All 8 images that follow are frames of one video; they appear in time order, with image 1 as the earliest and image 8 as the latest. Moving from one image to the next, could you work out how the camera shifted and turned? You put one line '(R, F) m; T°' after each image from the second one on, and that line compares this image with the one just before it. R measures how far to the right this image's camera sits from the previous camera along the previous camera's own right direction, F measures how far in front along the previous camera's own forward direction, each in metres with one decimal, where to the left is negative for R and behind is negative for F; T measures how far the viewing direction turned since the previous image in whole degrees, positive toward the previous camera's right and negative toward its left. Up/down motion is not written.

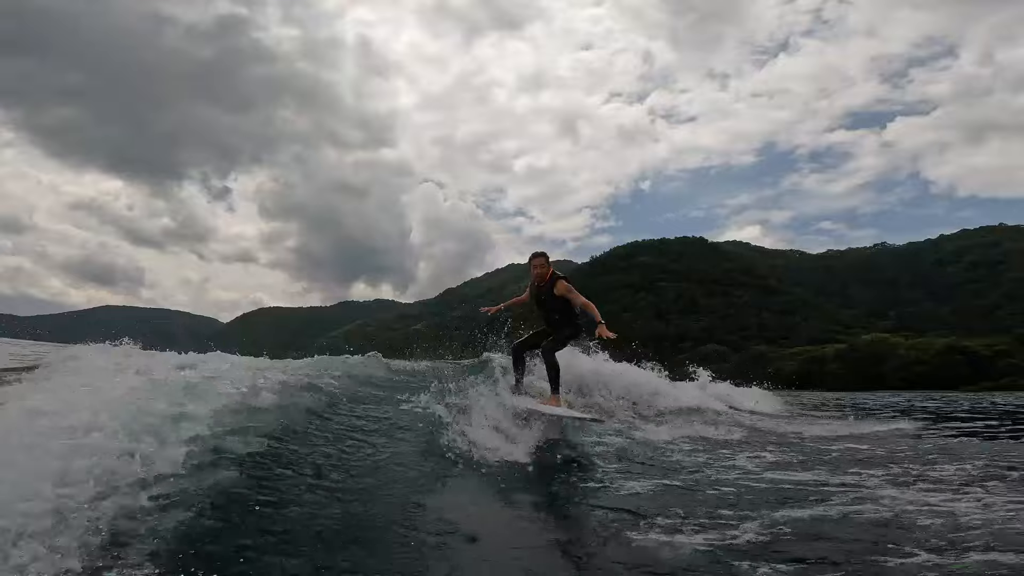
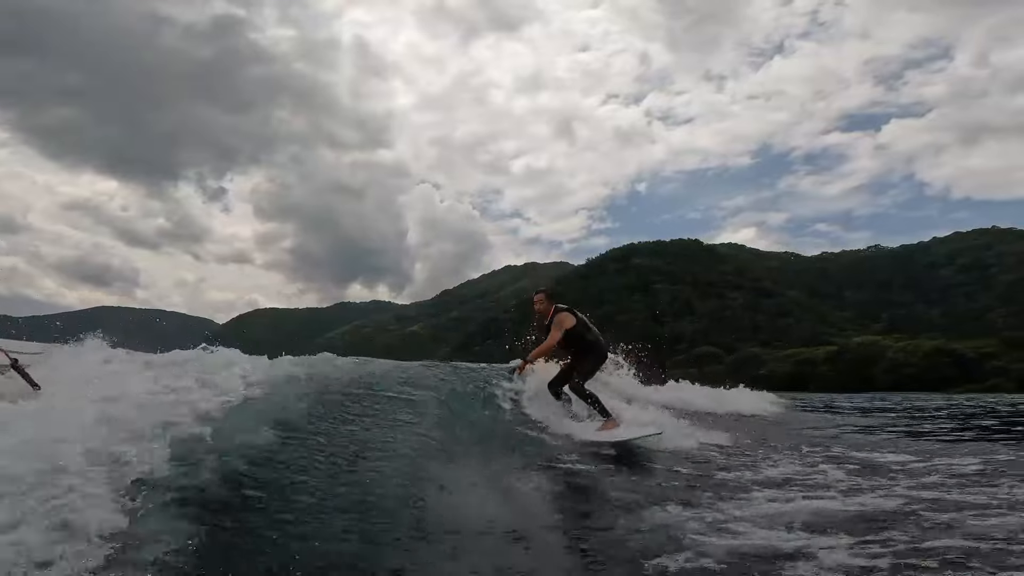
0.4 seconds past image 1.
(0.0, -0.3) m; 0°
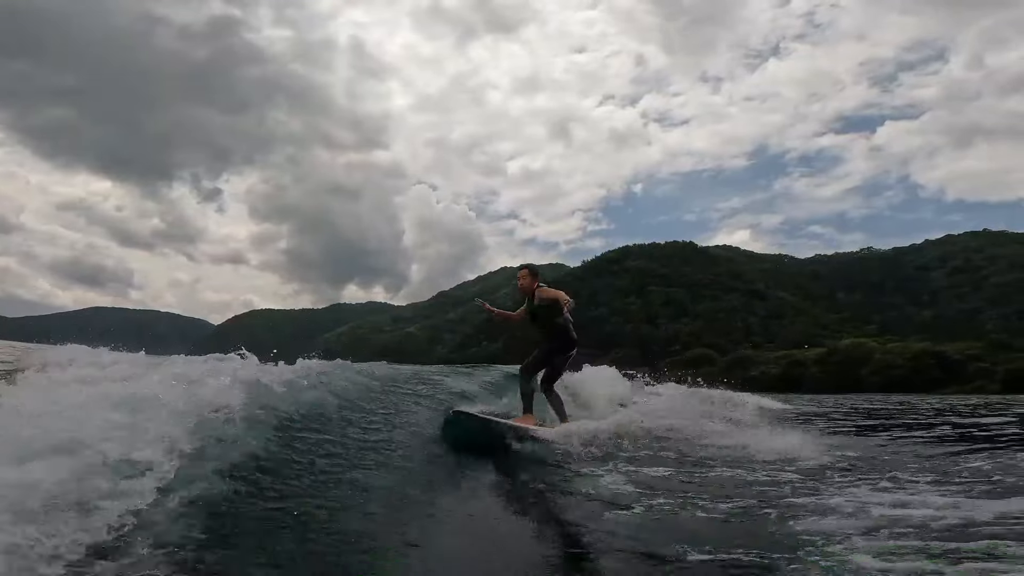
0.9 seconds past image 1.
(0.0, -0.4) m; 0°
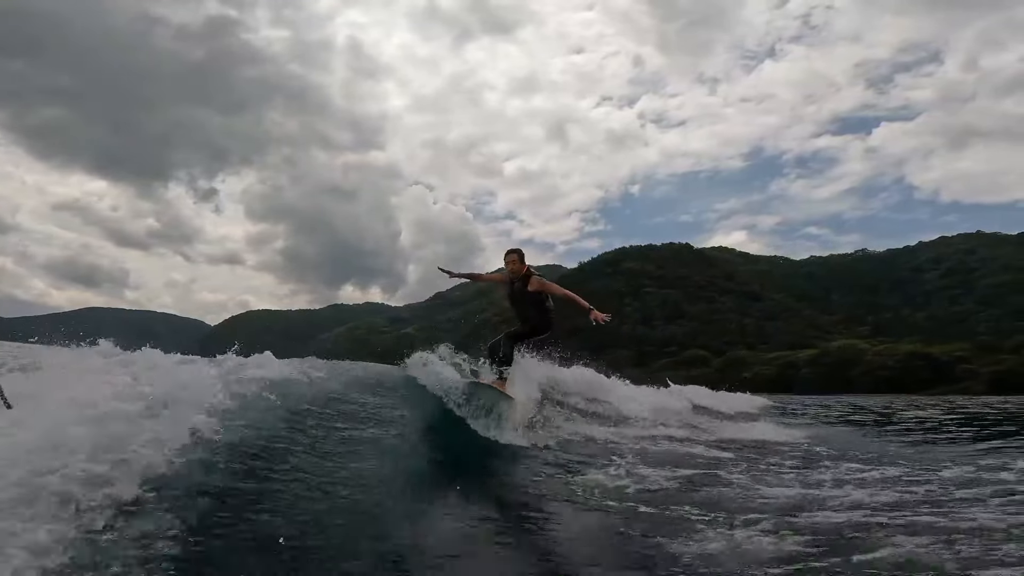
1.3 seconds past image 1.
(-0.1, -0.5) m; 0°
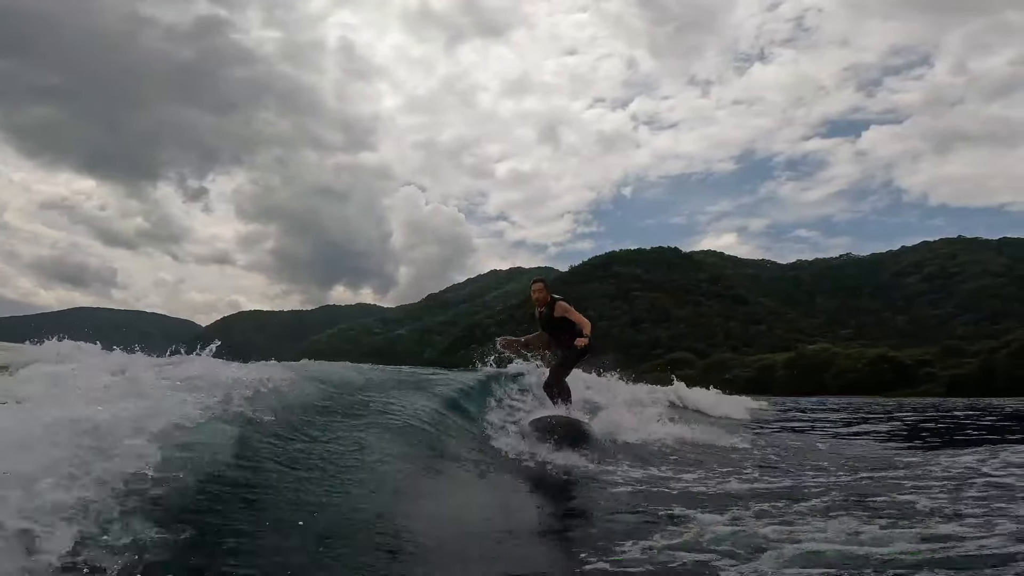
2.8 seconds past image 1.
(0.0, -1.3) m; +1°
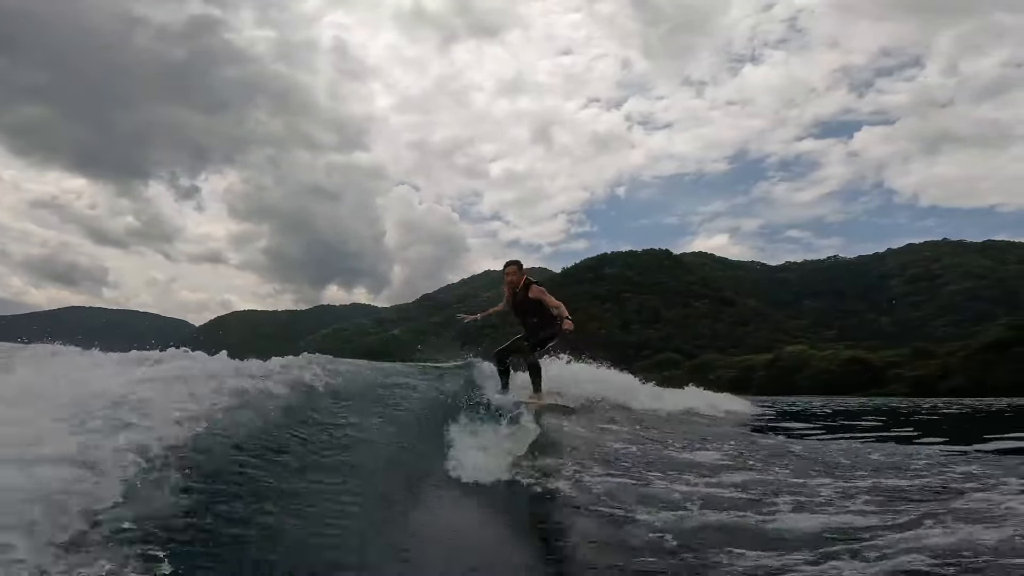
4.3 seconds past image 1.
(0.0, -1.3) m; +1°
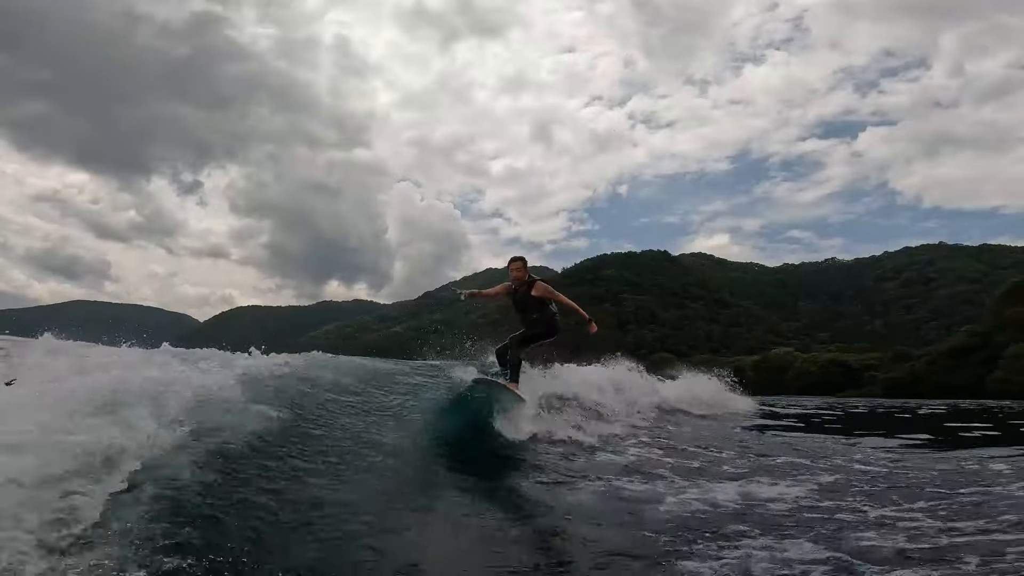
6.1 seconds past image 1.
(0.0, -1.4) m; 0°
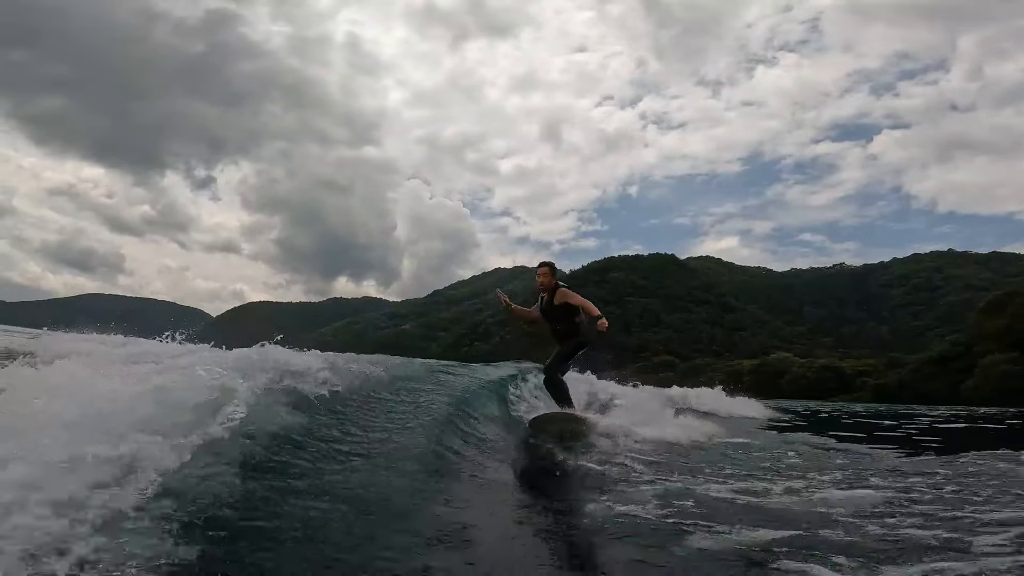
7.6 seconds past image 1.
(+0.3, -0.6) m; -1°
